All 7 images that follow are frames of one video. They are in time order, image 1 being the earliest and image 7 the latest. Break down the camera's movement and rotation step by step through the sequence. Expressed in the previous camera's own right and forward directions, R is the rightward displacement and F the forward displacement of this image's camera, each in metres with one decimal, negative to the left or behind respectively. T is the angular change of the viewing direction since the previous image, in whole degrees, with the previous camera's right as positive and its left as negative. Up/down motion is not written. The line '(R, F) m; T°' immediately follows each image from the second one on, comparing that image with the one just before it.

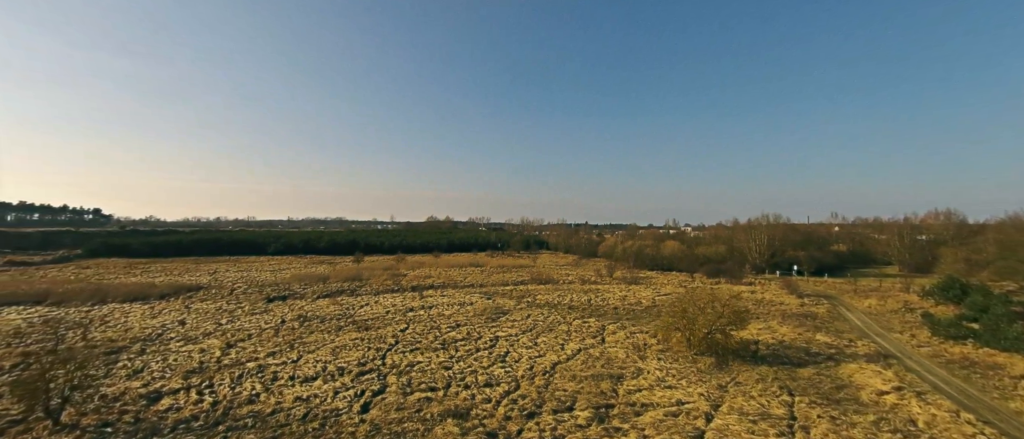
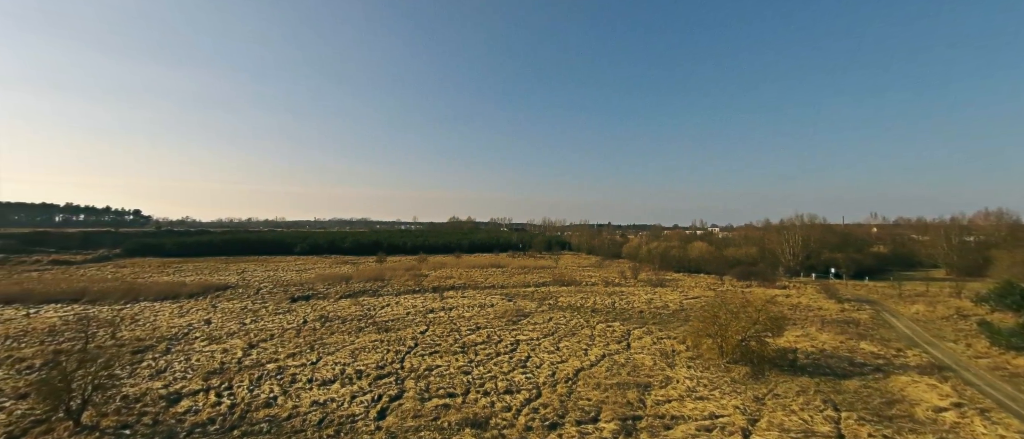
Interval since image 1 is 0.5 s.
(0.0, +0.4) m; -3°
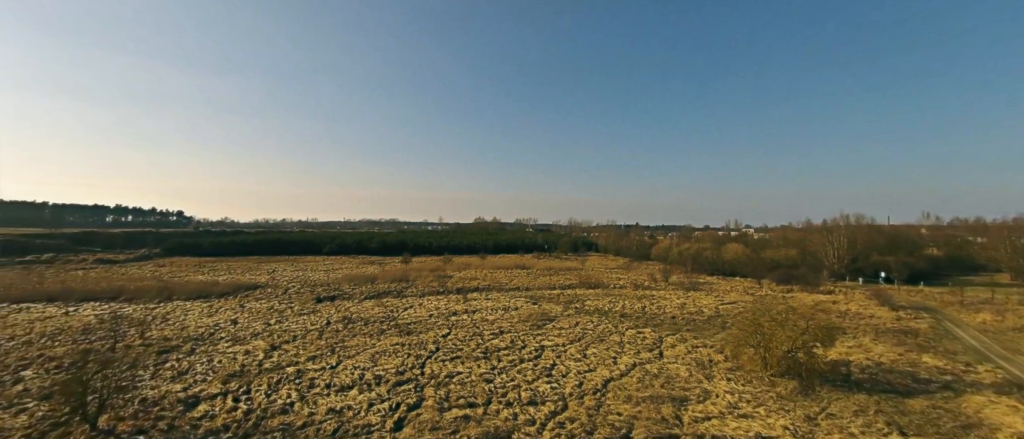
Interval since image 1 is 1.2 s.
(0.0, +0.6) m; -4°
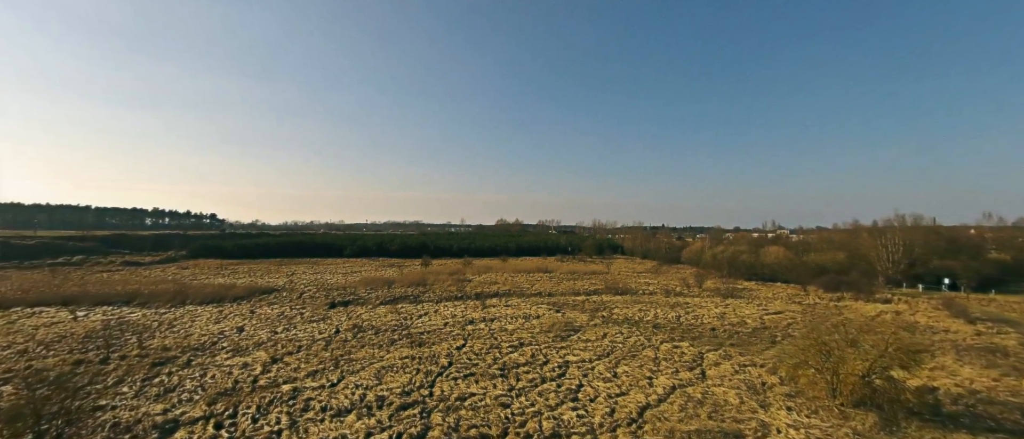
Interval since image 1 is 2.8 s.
(+0.1, +1.3) m; -3°
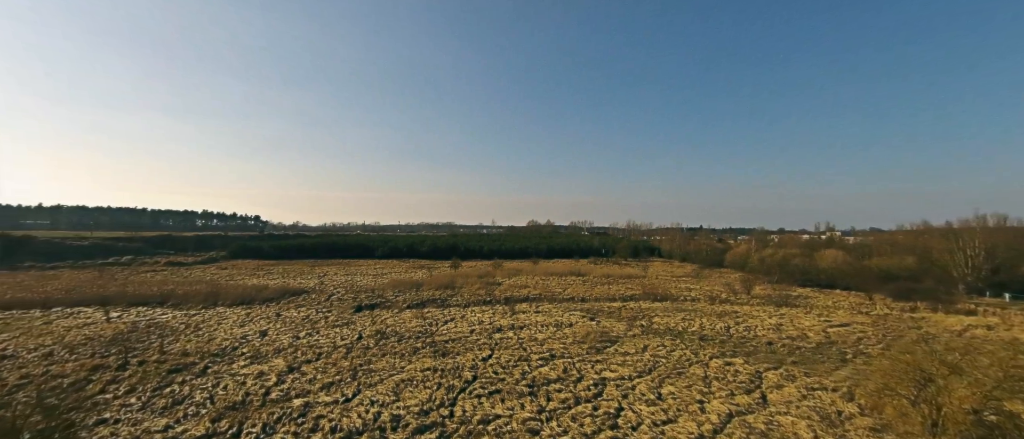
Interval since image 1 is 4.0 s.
(0.0, +1.0) m; -4°
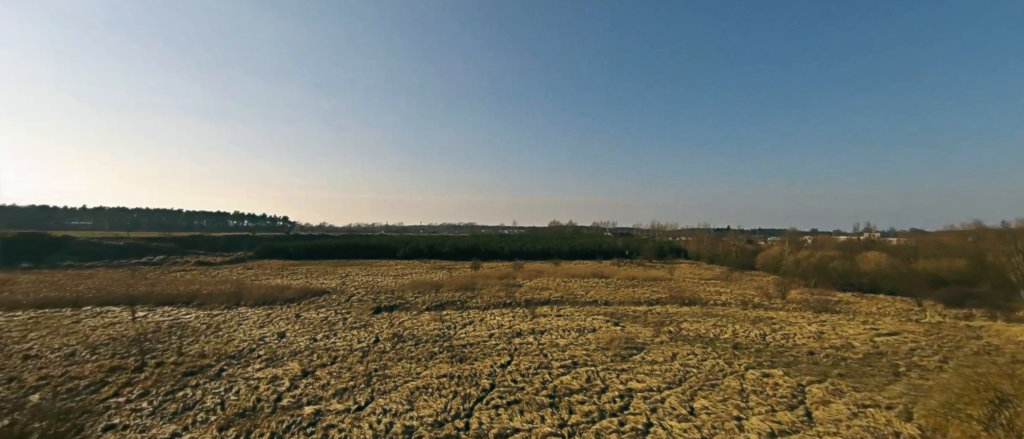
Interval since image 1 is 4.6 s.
(0.0, +0.5) m; -3°
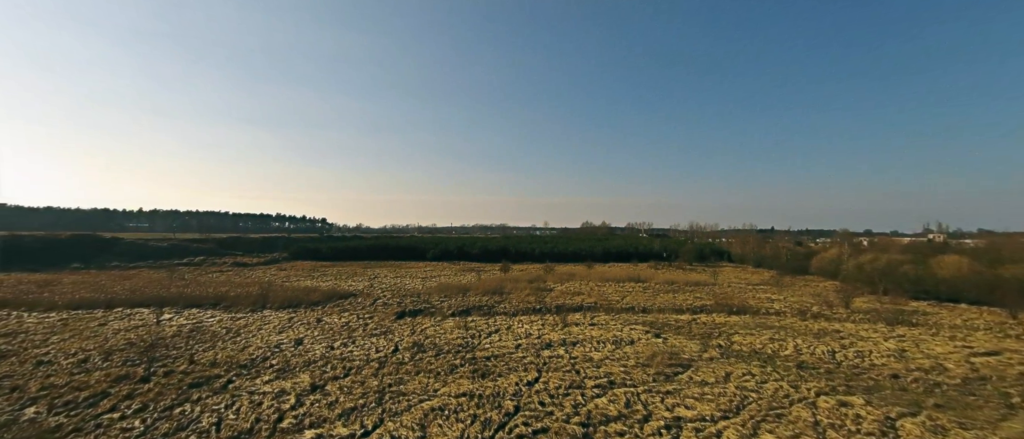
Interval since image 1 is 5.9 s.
(+0.1, +1.2) m; -5°
